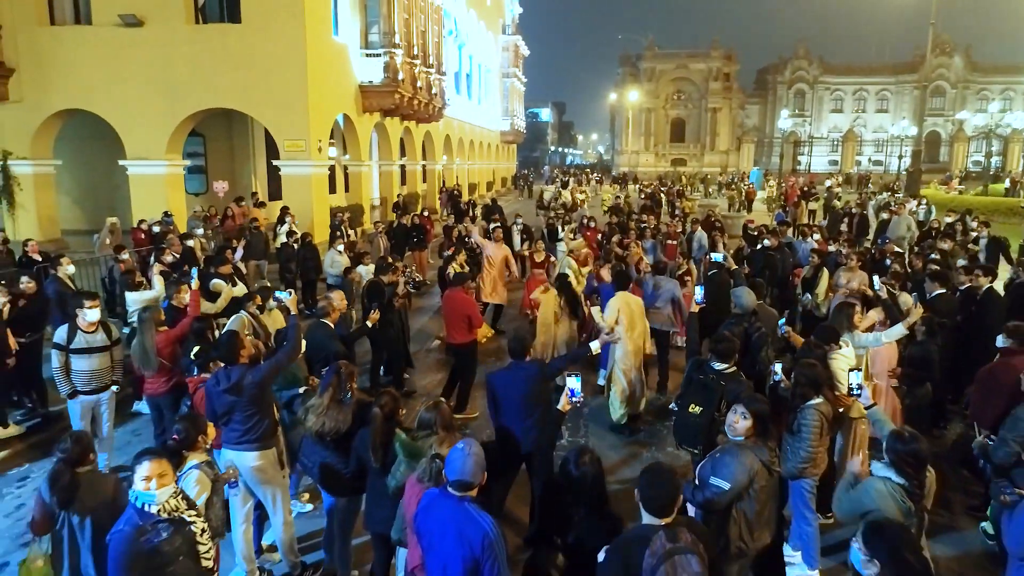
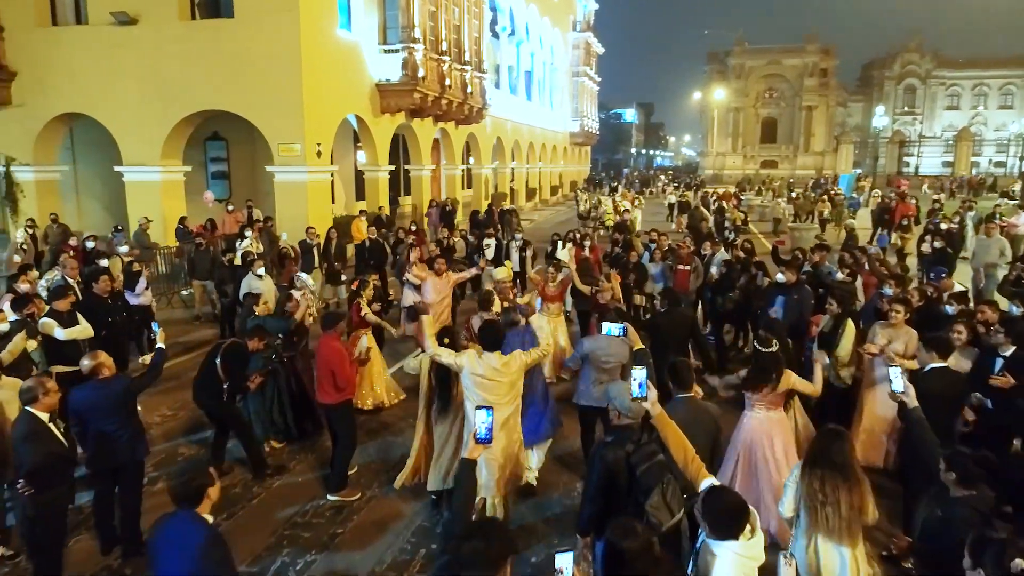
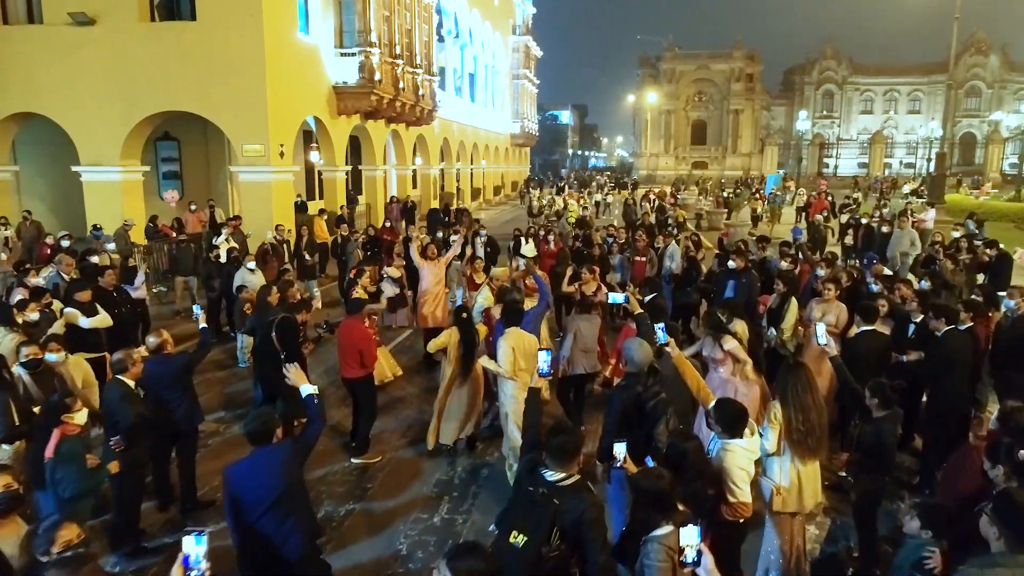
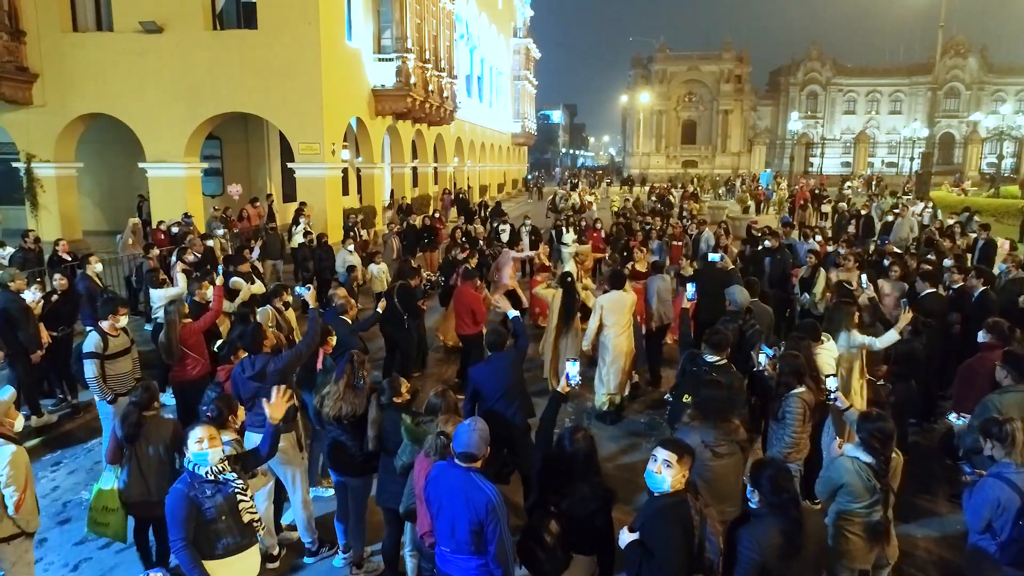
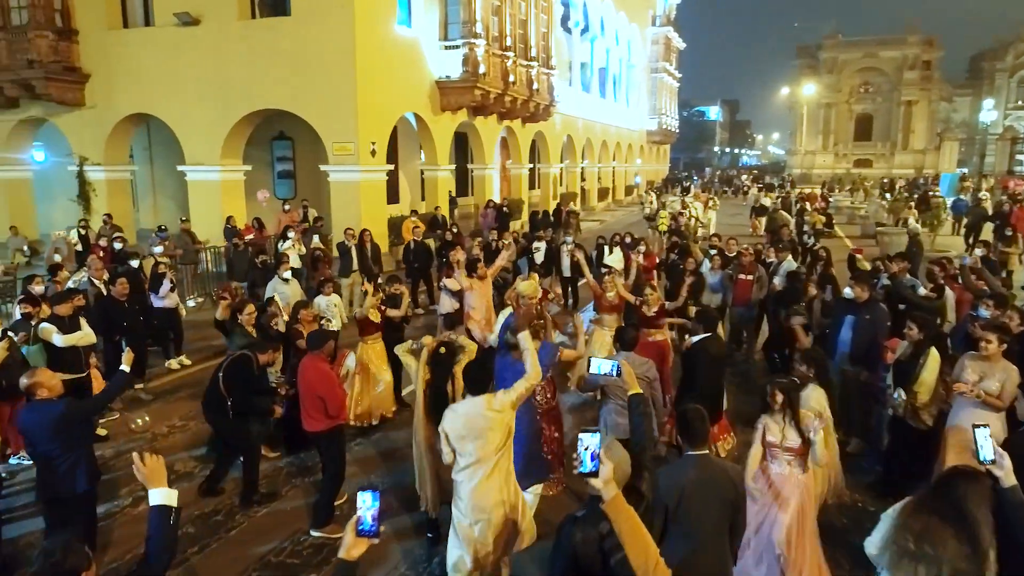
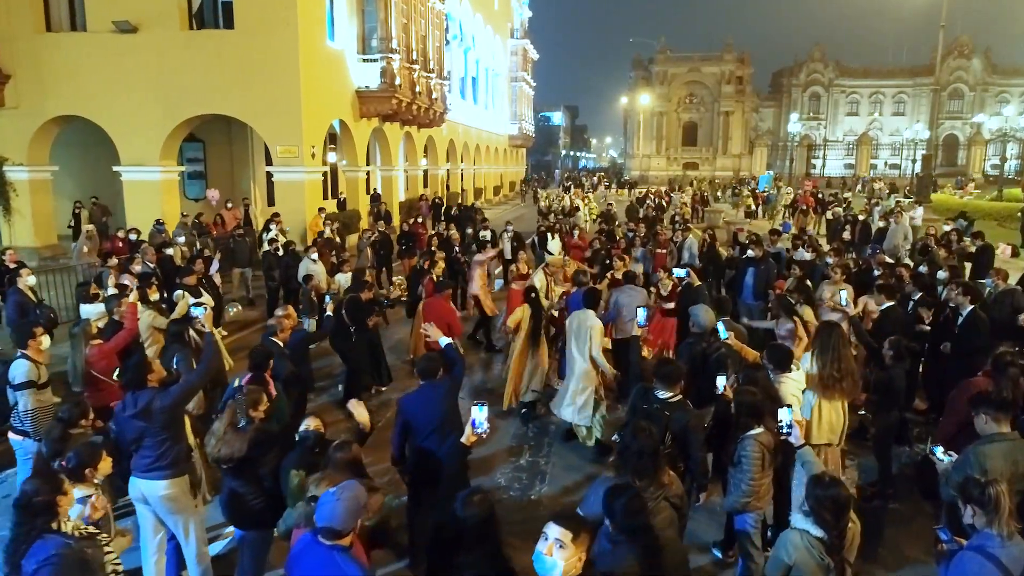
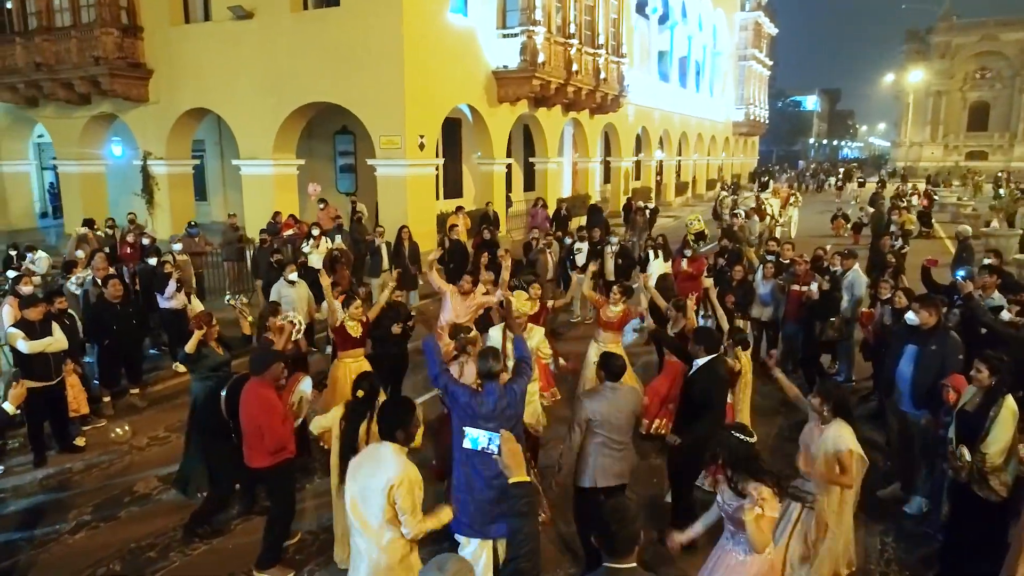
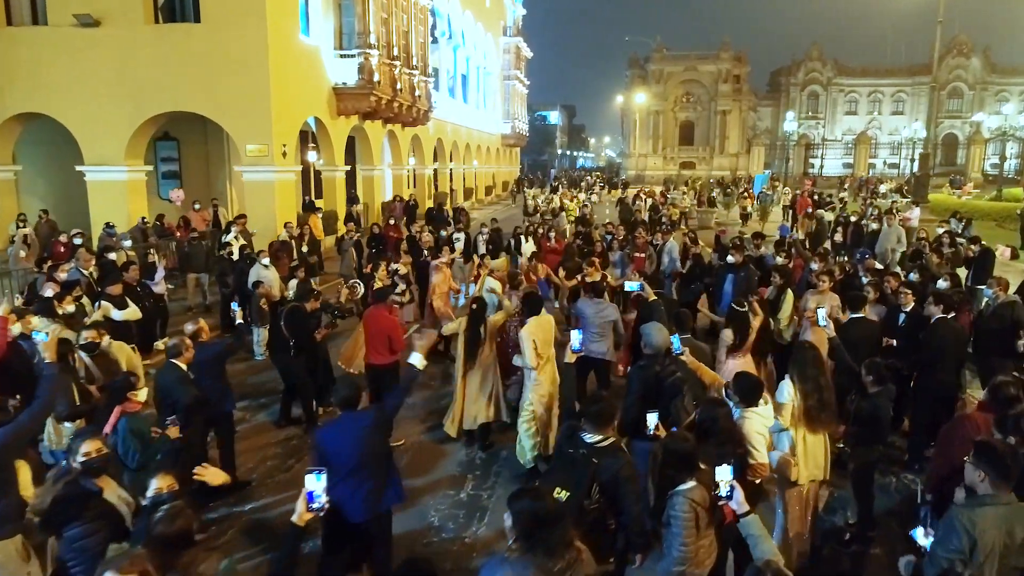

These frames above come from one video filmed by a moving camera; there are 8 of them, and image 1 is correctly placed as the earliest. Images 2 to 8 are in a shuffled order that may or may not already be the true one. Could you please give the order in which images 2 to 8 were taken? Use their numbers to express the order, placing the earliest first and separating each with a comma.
4, 6, 8, 3, 2, 5, 7
